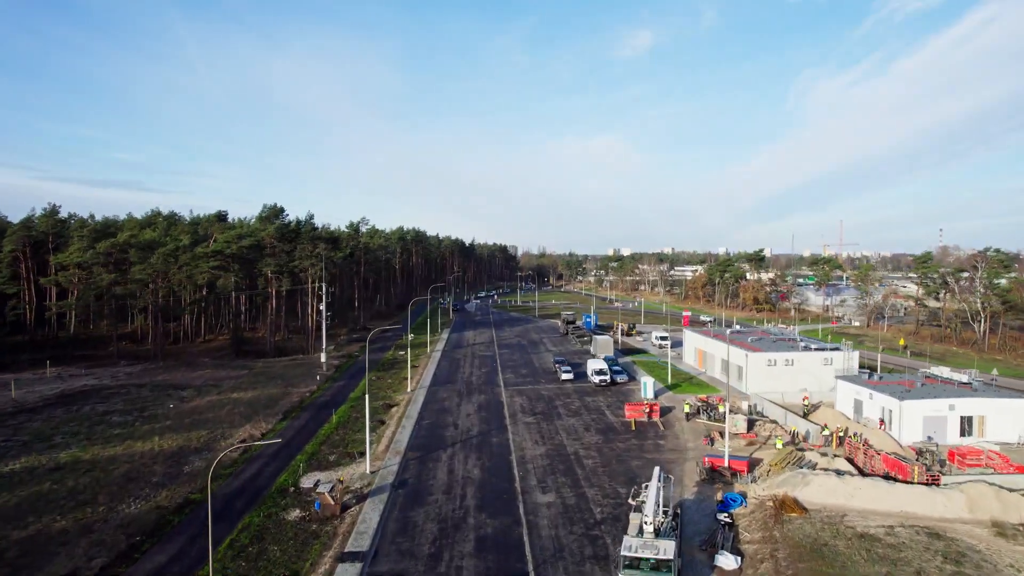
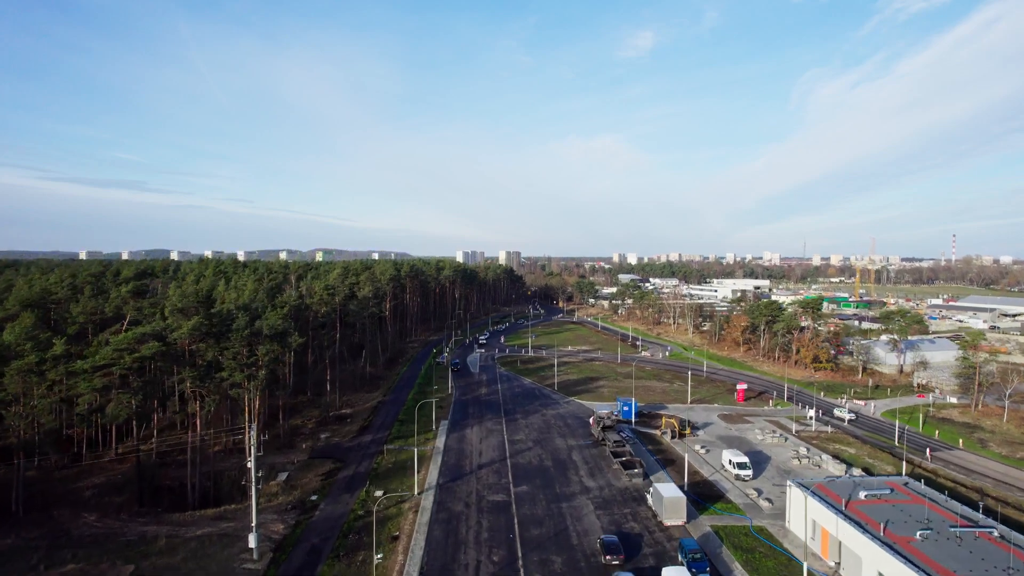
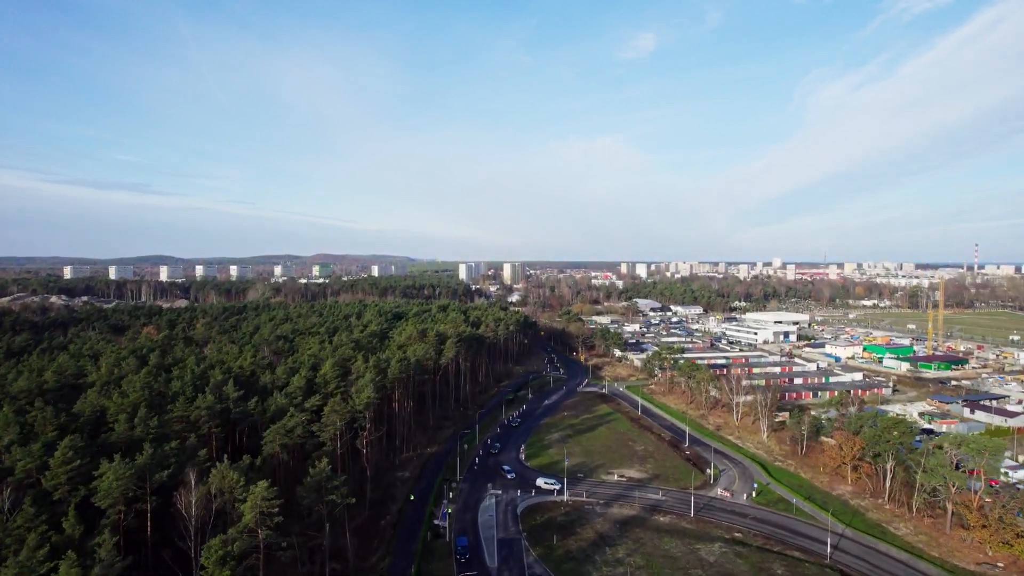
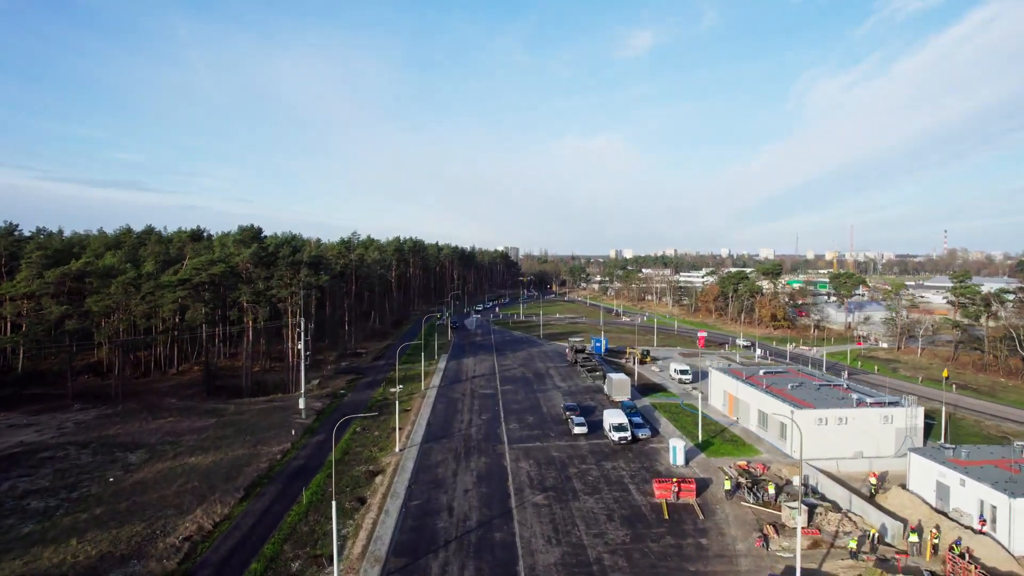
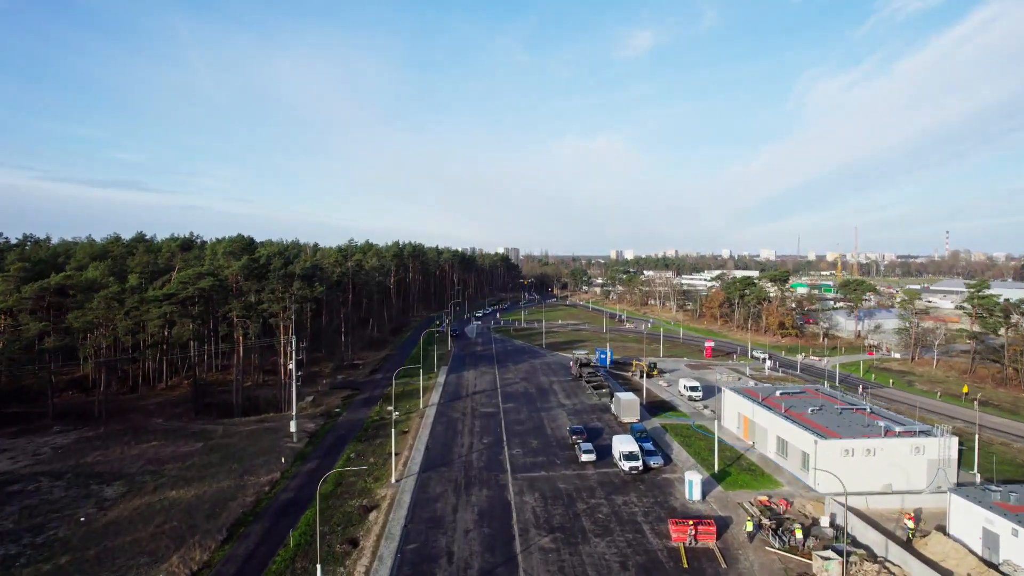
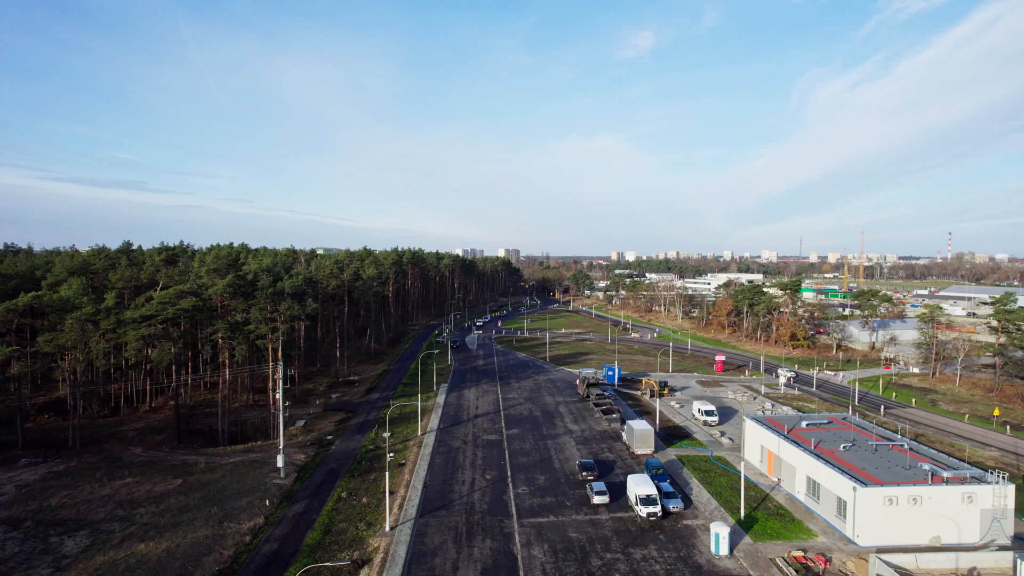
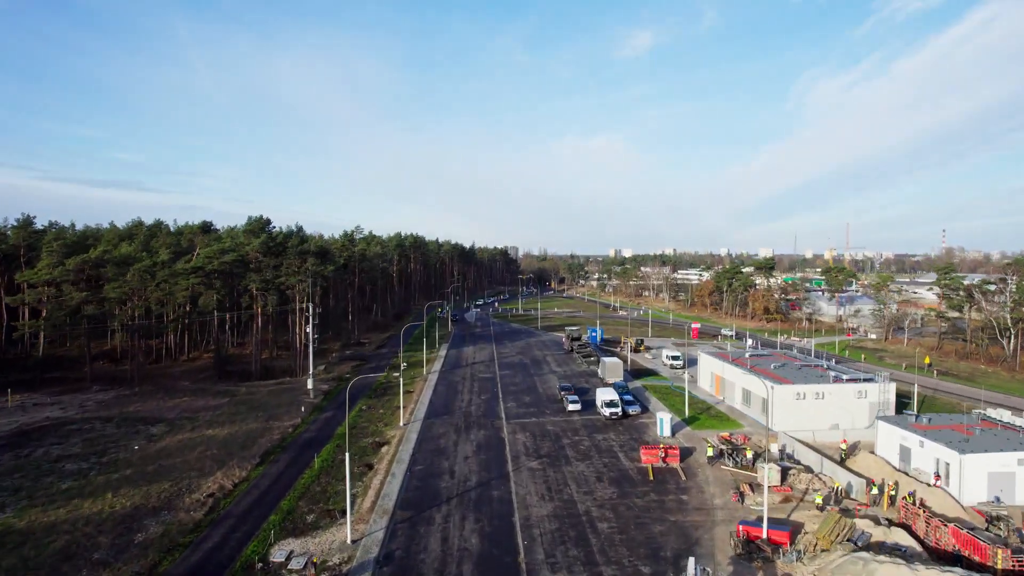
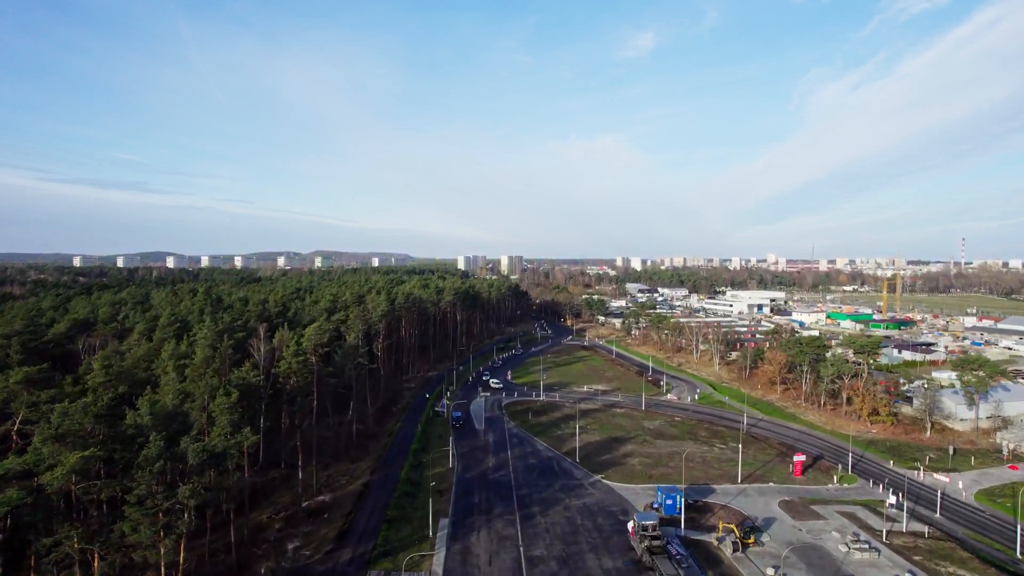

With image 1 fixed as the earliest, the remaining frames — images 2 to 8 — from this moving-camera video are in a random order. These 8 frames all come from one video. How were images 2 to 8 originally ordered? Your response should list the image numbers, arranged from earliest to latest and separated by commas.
7, 4, 5, 6, 2, 8, 3
